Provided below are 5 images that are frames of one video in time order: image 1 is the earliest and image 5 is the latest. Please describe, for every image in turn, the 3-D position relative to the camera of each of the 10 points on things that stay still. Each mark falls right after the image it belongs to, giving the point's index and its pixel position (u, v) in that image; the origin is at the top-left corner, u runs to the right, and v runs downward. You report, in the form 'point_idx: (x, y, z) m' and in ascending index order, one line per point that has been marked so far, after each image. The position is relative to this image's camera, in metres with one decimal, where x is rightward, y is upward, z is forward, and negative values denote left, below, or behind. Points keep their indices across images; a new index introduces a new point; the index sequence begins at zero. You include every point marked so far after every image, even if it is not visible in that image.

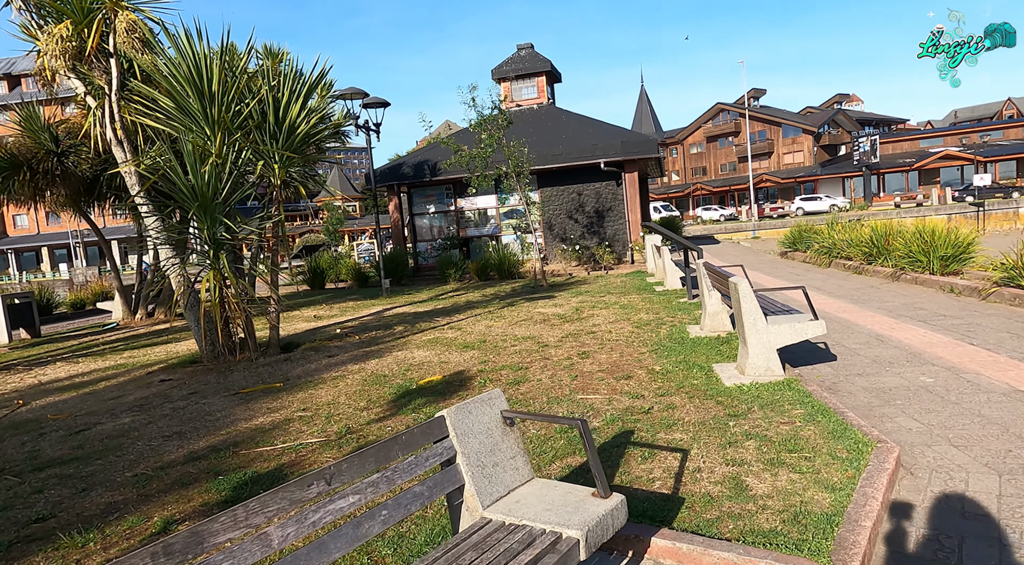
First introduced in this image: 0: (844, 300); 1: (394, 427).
0: (+4.9, -0.3, +10.1) m
1: (-0.9, -1.1, +5.0) m
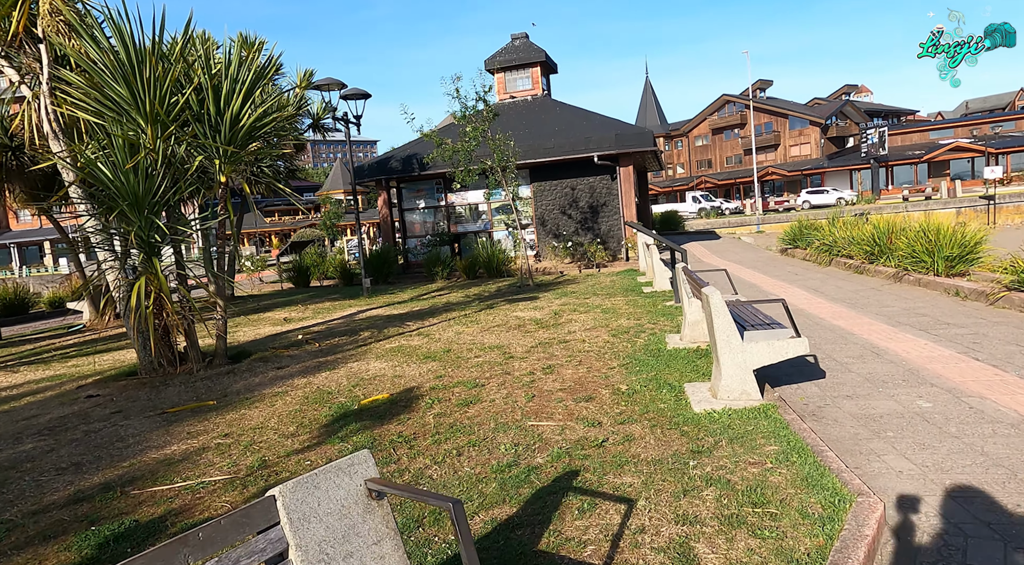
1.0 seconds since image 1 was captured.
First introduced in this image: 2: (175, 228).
0: (+4.5, -0.3, +9.4) m
1: (-1.3, -1.2, +4.4) m
2: (-3.5, +0.6, +7.0) m
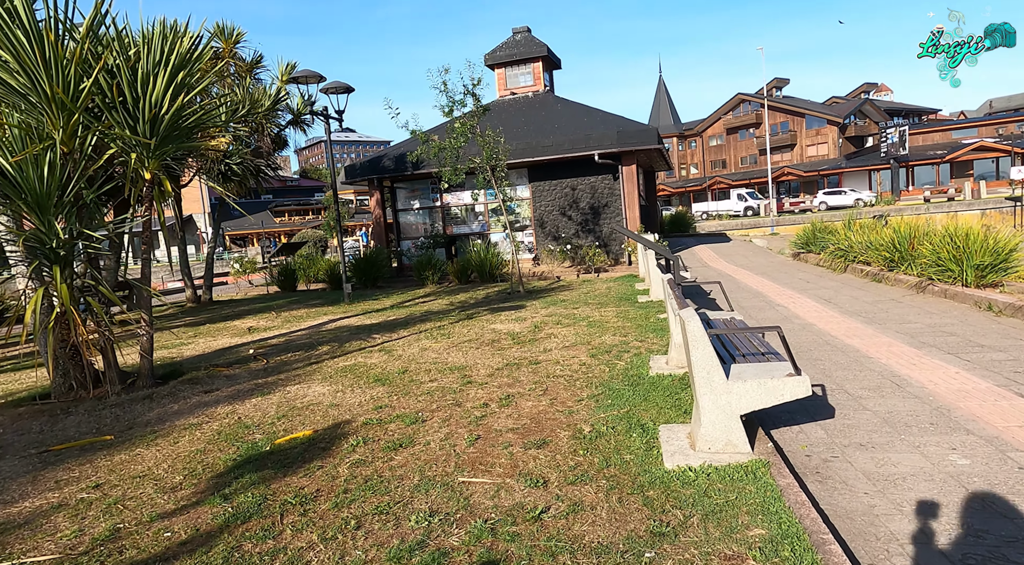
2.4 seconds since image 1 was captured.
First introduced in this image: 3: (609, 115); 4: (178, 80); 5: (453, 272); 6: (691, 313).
0: (+4.2, -0.4, +8.4) m
1: (-1.7, -1.3, +3.5) m
2: (-3.8, +0.4, +6.1) m
3: (+2.7, +4.6, +19.1) m
4: (-3.1, +1.9, +6.3) m
5: (-1.5, +0.2, +17.0) m
6: (+1.1, -0.2, +4.1) m
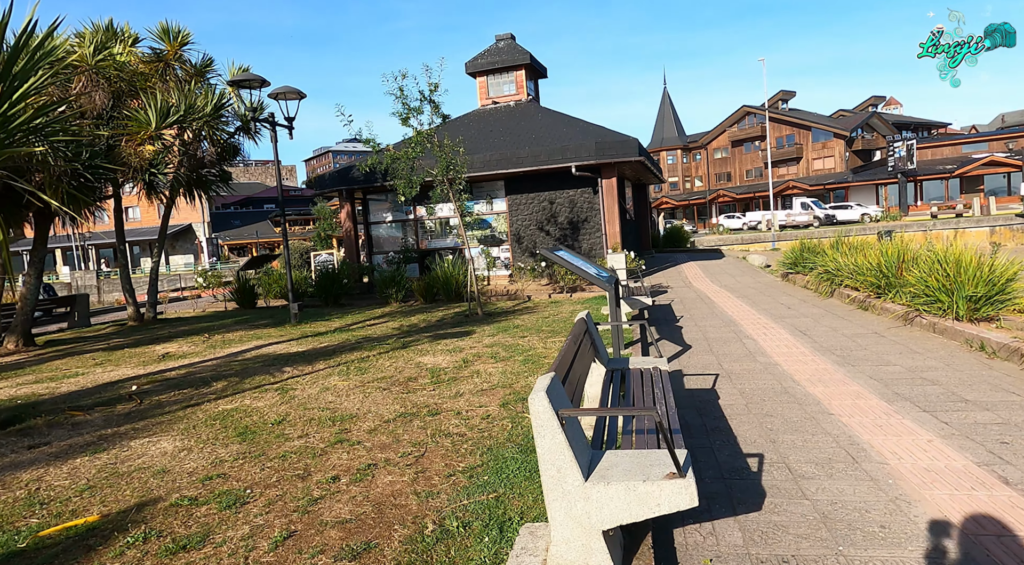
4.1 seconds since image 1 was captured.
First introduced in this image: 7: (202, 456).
0: (+3.3, -0.8, +7.3) m
1: (-2.6, -1.5, +2.5) m
2: (-4.7, +0.2, +5.1) m
3: (+2.1, +4.1, +18.0) m
4: (-3.9, +1.6, +5.3) m
5: (-2.2, -0.2, +15.9) m
6: (+0.2, -0.4, +3.0) m
7: (-2.2, -1.3, +5.0) m
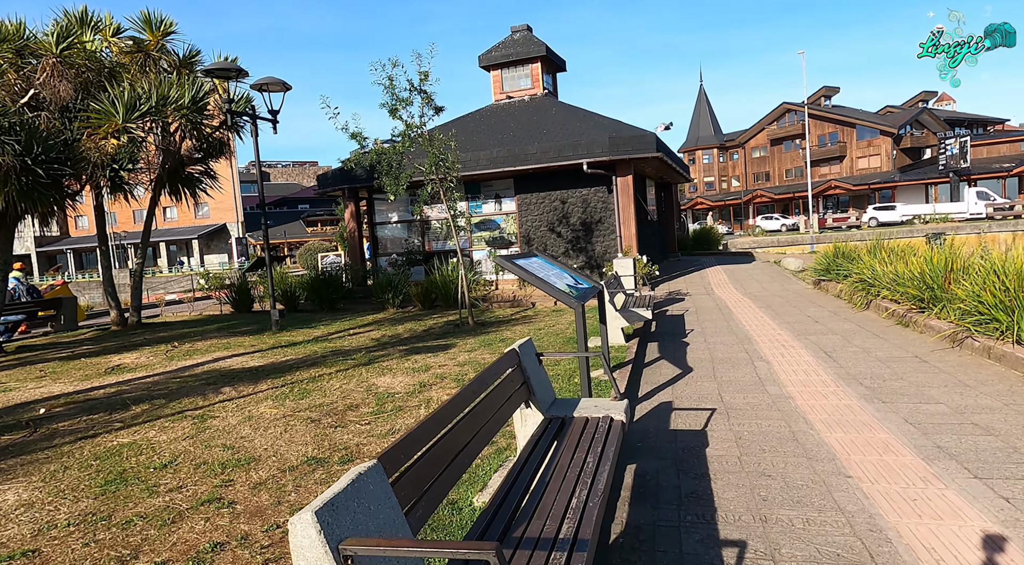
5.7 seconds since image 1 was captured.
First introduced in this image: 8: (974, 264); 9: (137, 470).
0: (+3.0, -0.9, +6.0) m
1: (-3.3, -1.6, +1.5) m
2: (-5.2, +0.1, +4.3) m
3: (+2.3, +4.0, +16.8) m
4: (-4.4, +1.5, +4.4) m
5: (-2.1, -0.3, +14.9) m
6: (-0.4, -0.5, +1.9) m
7: (-2.7, -1.4, +4.0) m
8: (+5.6, +0.2, +8.4) m
9: (-2.6, -1.3, +4.8) m
